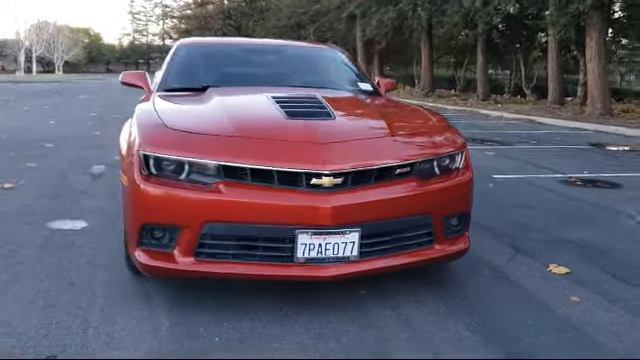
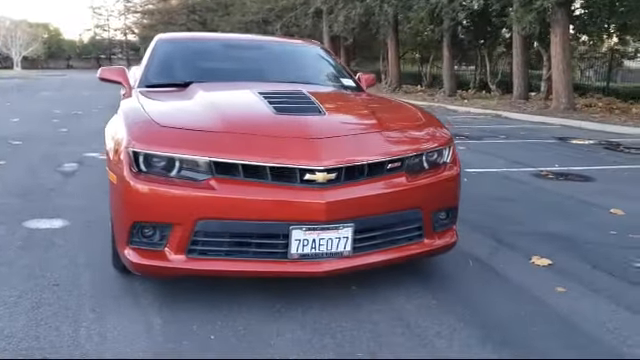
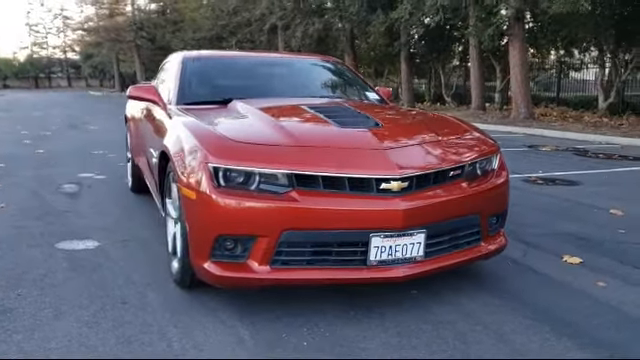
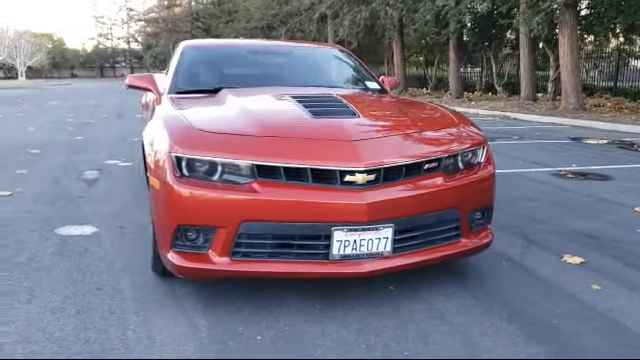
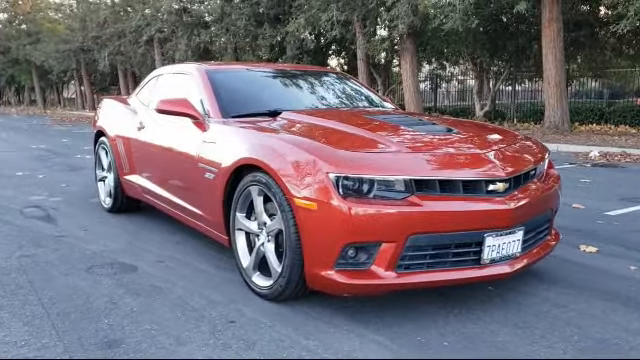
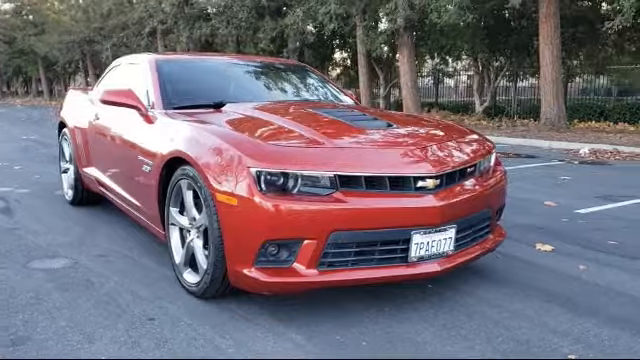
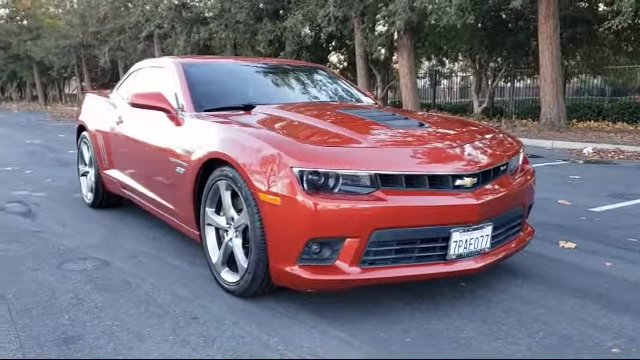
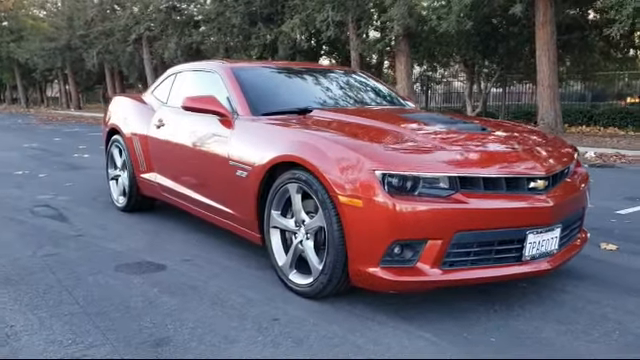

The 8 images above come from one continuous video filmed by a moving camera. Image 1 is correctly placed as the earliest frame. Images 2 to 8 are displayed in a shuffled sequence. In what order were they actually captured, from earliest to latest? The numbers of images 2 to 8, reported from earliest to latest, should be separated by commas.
2, 4, 3, 6, 7, 5, 8
